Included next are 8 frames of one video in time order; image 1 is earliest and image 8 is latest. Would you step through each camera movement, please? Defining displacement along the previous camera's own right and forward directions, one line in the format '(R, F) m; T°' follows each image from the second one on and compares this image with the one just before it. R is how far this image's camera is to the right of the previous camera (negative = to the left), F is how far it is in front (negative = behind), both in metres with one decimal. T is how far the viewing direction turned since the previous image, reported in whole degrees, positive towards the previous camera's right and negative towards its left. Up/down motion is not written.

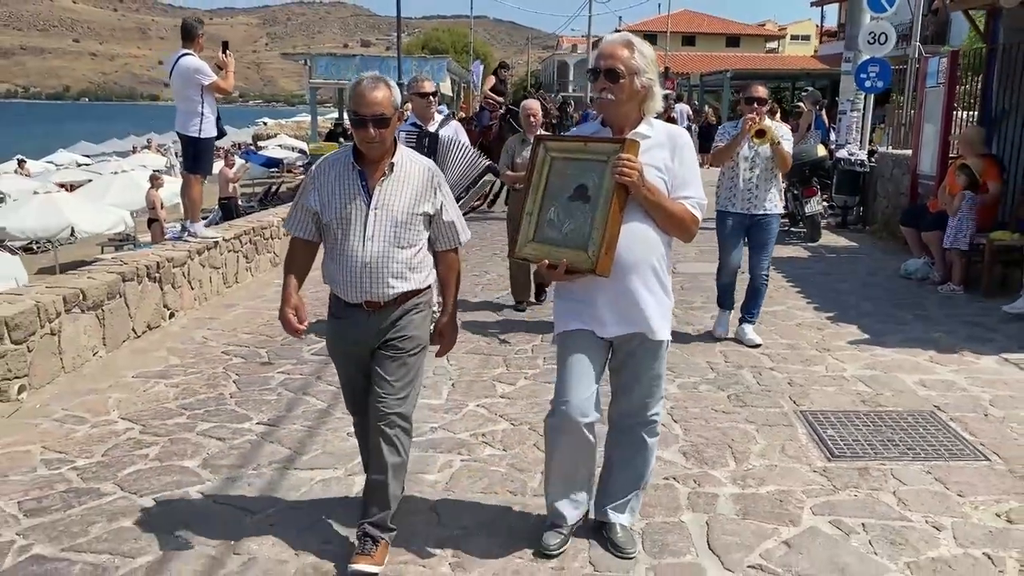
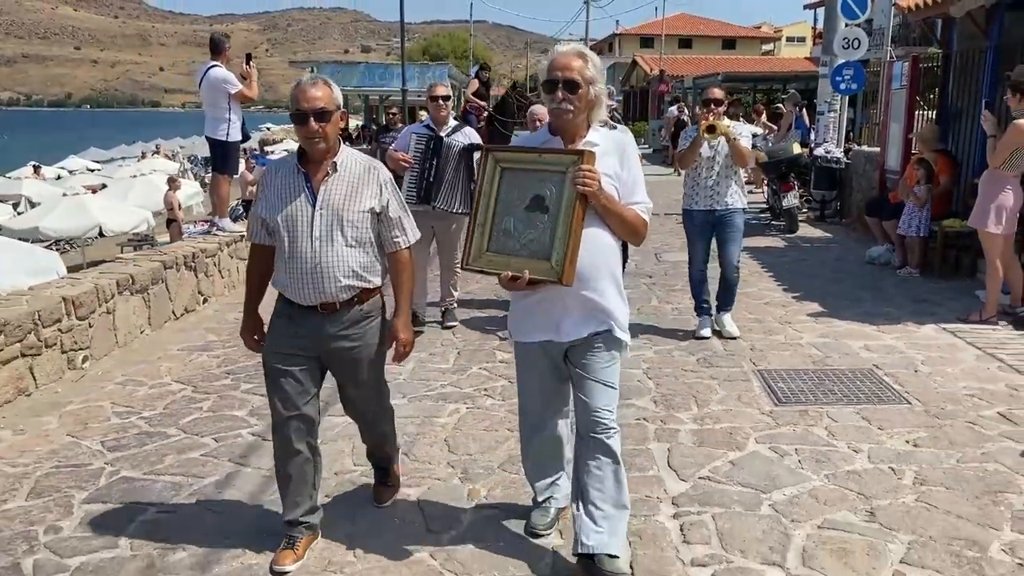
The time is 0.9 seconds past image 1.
(0.0, -0.8) m; 0°
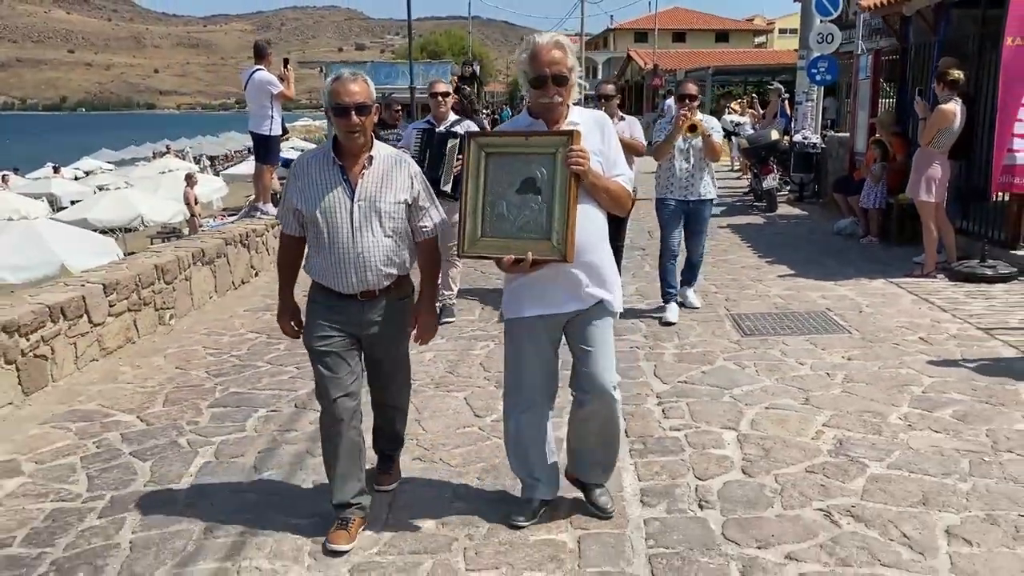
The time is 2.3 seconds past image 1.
(-0.1, -1.2) m; 0°
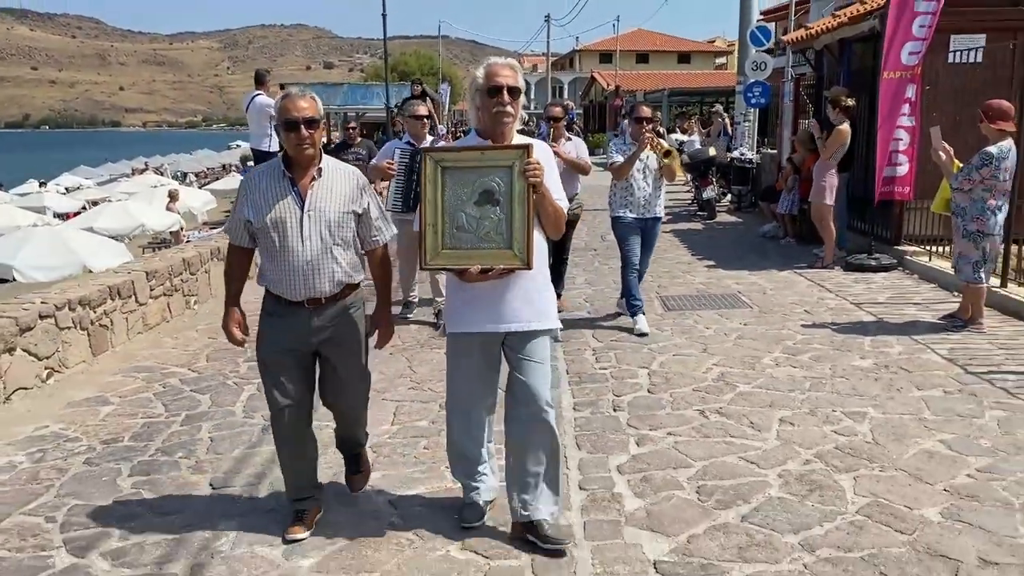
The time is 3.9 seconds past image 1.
(0.0, -1.5) m; +2°
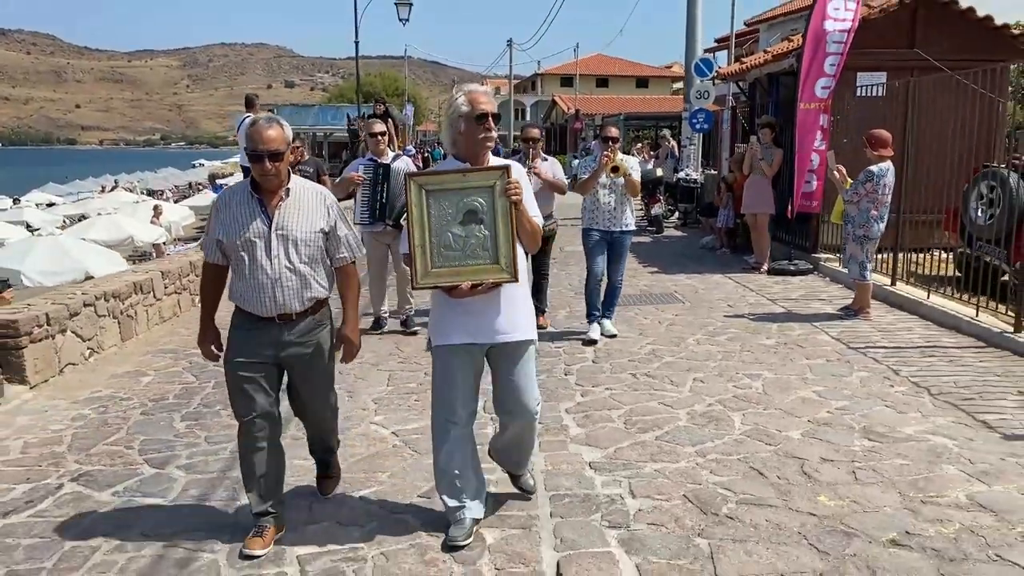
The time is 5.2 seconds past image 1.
(-0.1, -1.3) m; +2°
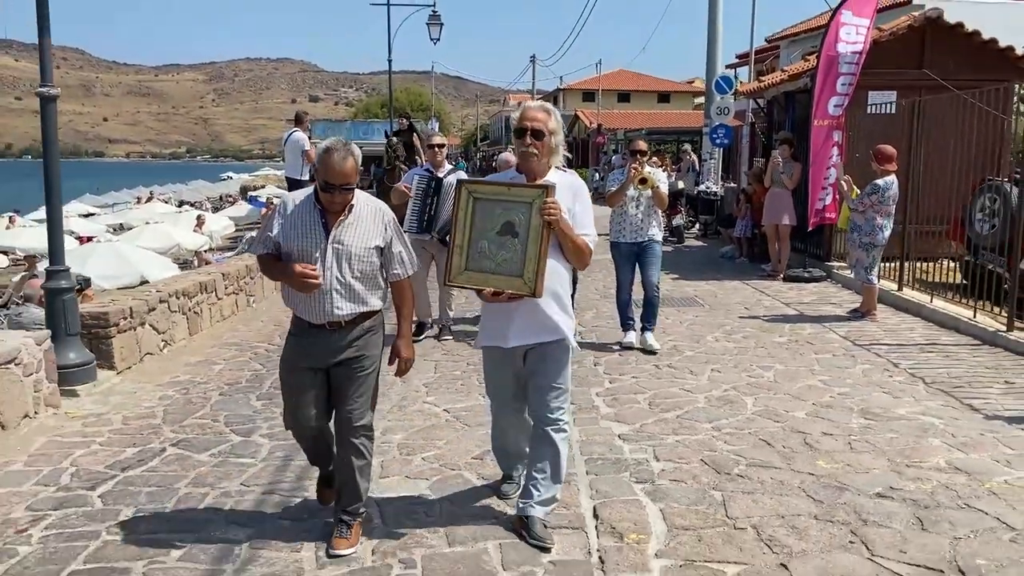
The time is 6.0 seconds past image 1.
(-0.1, -0.7) m; -1°
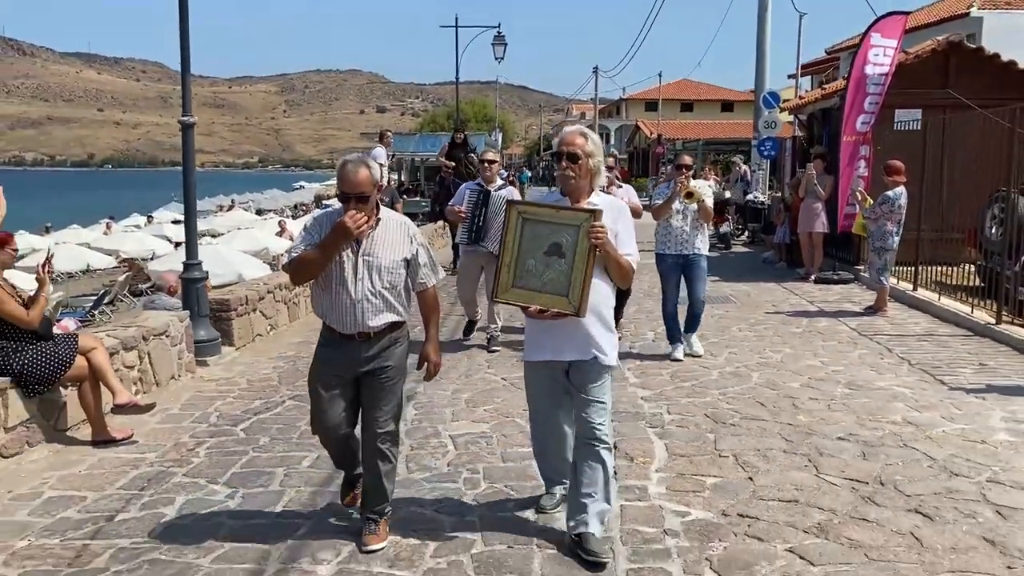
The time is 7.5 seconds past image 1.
(+0.1, -1.4) m; -4°
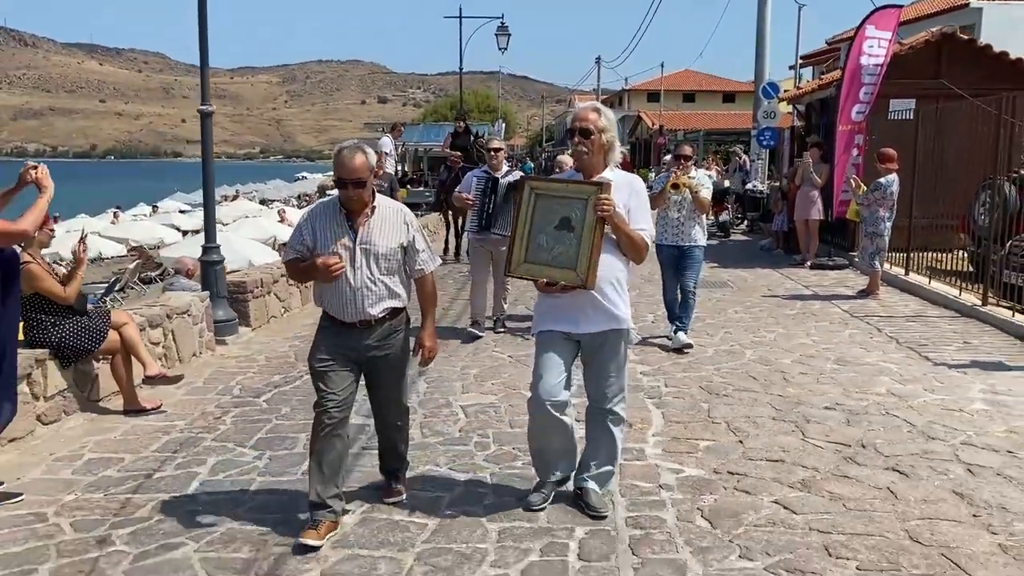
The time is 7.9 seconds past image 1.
(0.0, -0.4) m; 0°
